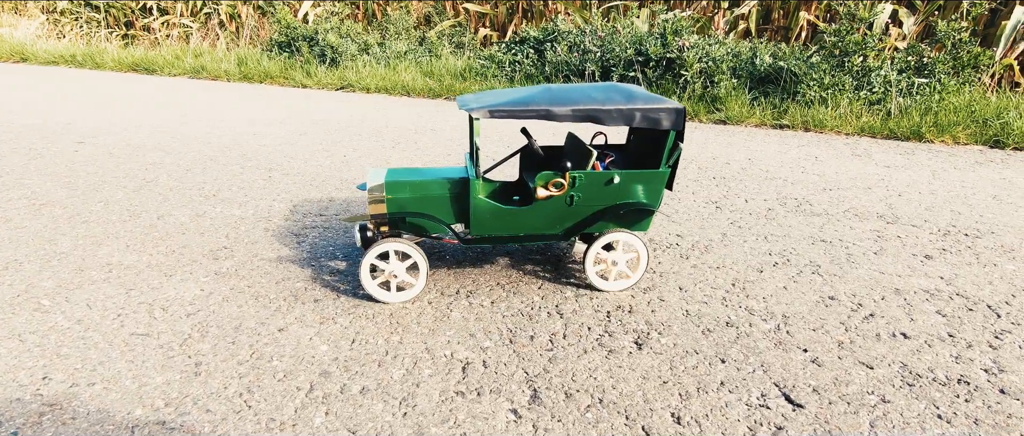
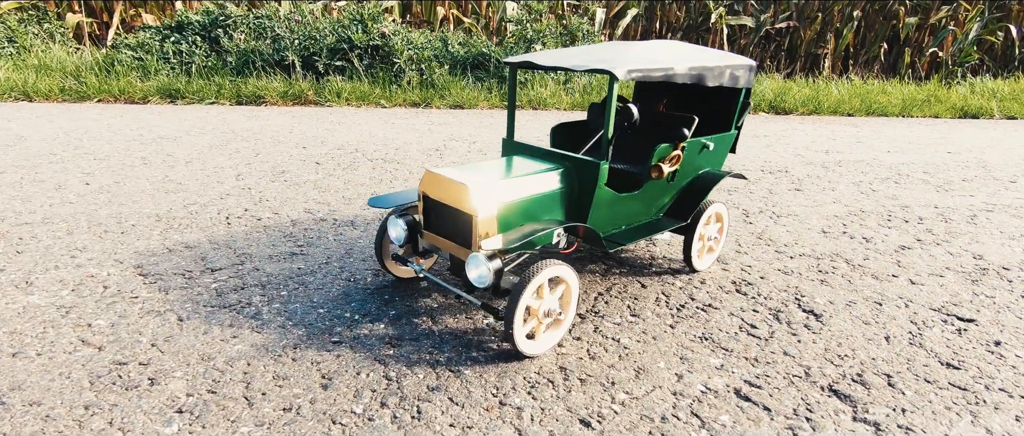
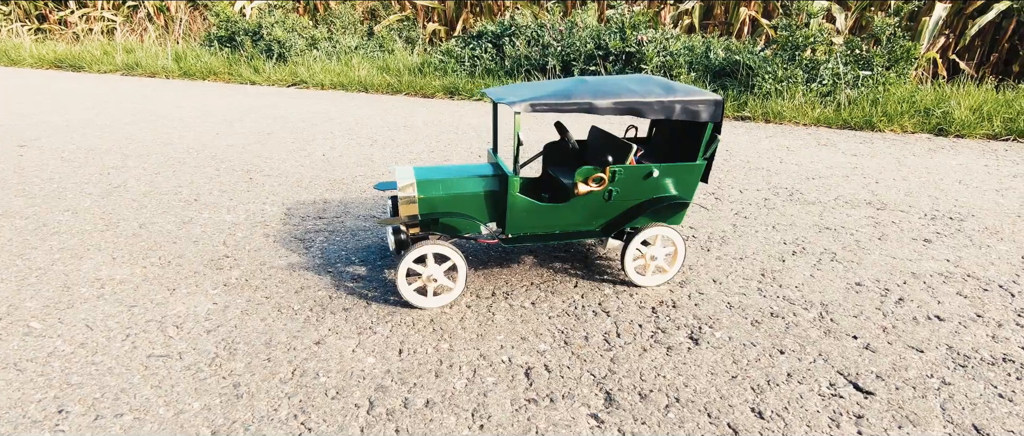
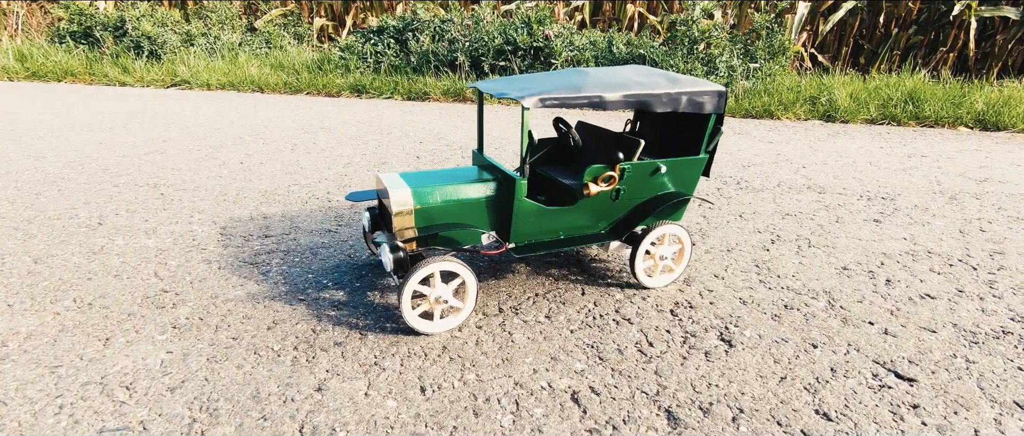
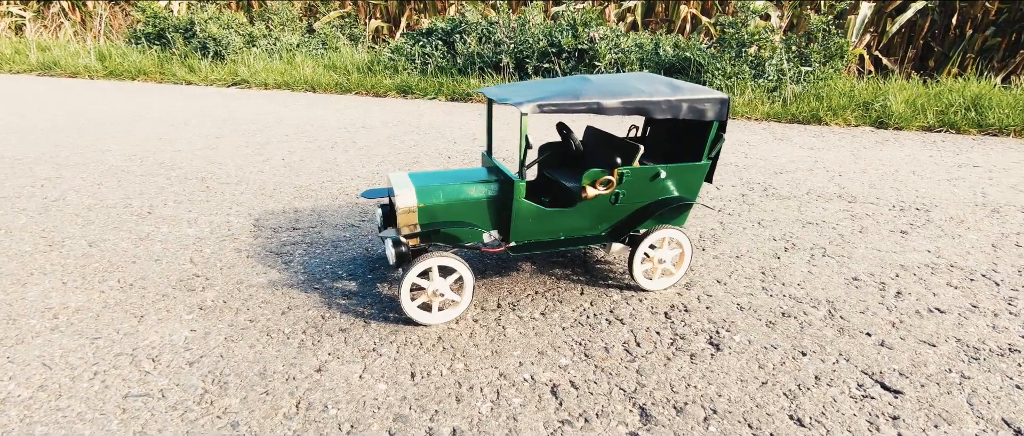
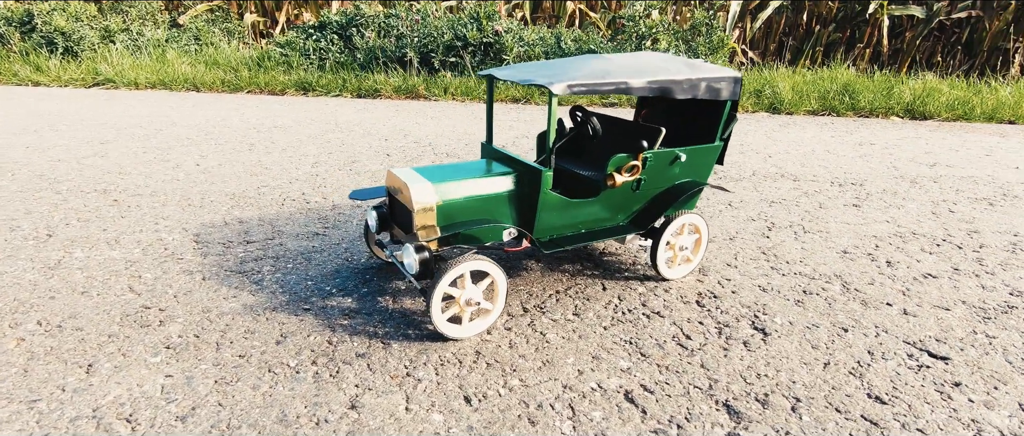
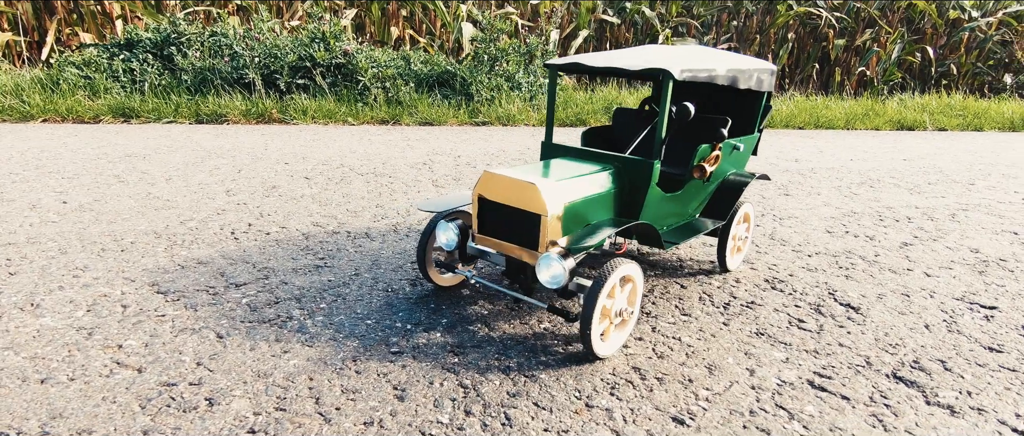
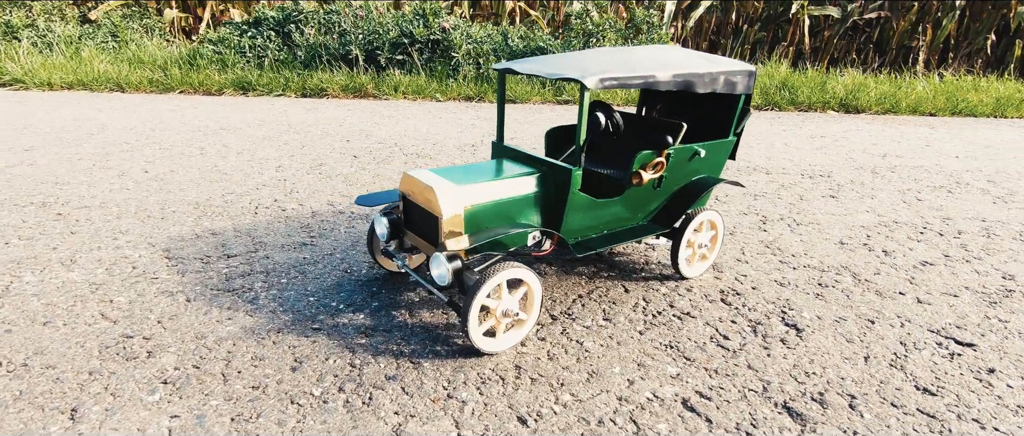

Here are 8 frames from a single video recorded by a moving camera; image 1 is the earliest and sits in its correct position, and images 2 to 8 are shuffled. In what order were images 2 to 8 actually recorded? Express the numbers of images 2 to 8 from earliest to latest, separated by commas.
3, 5, 4, 6, 8, 2, 7
